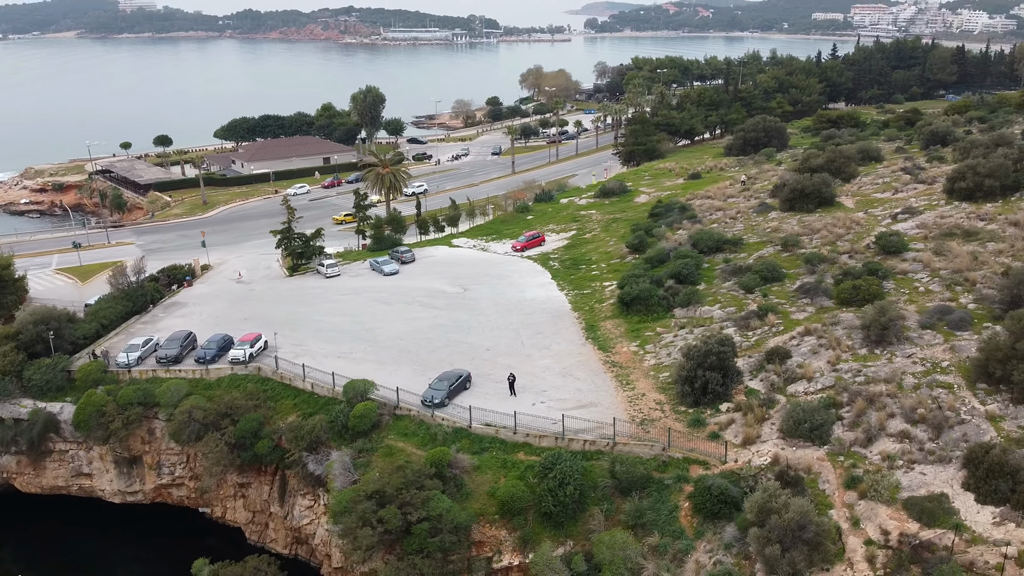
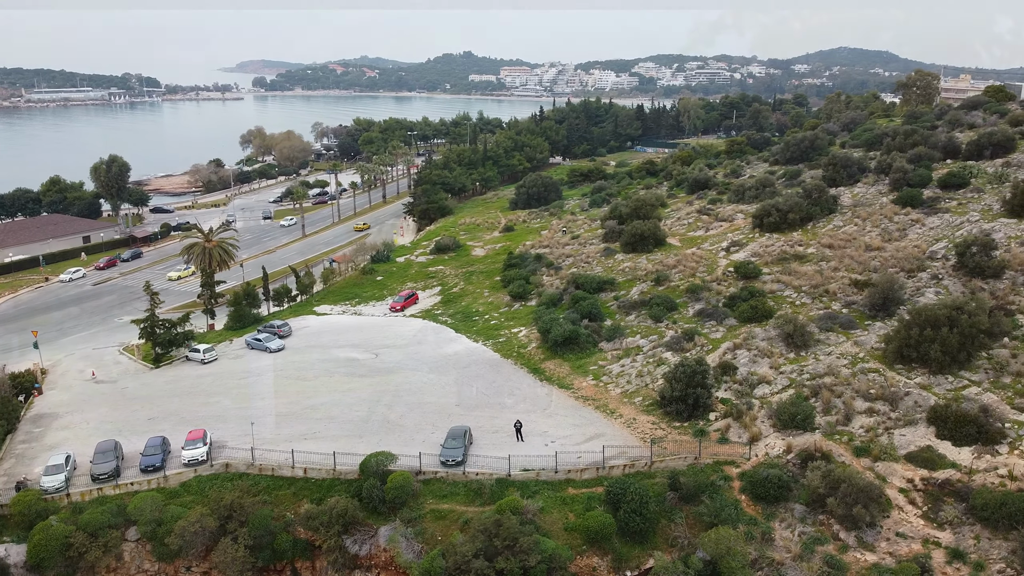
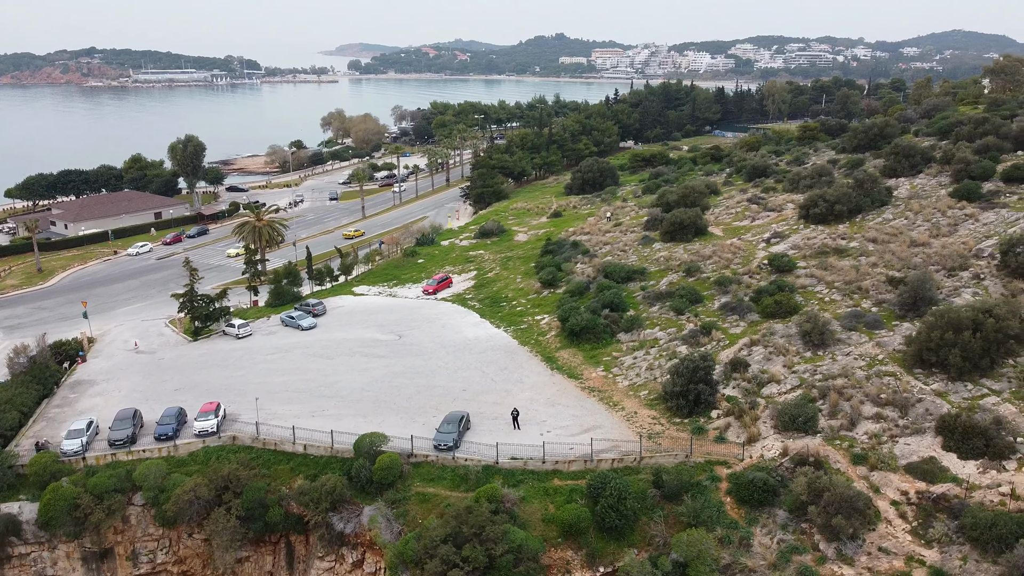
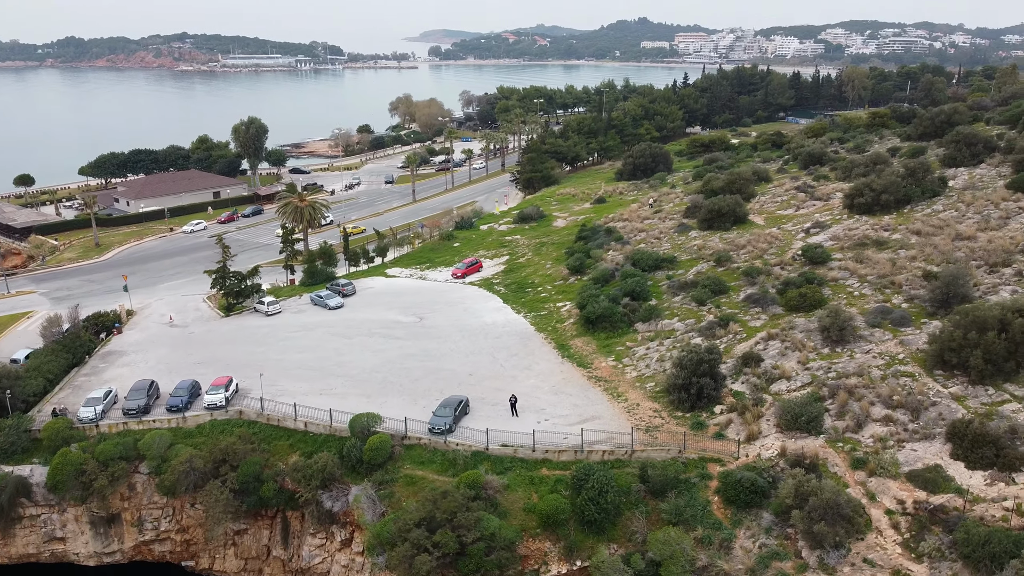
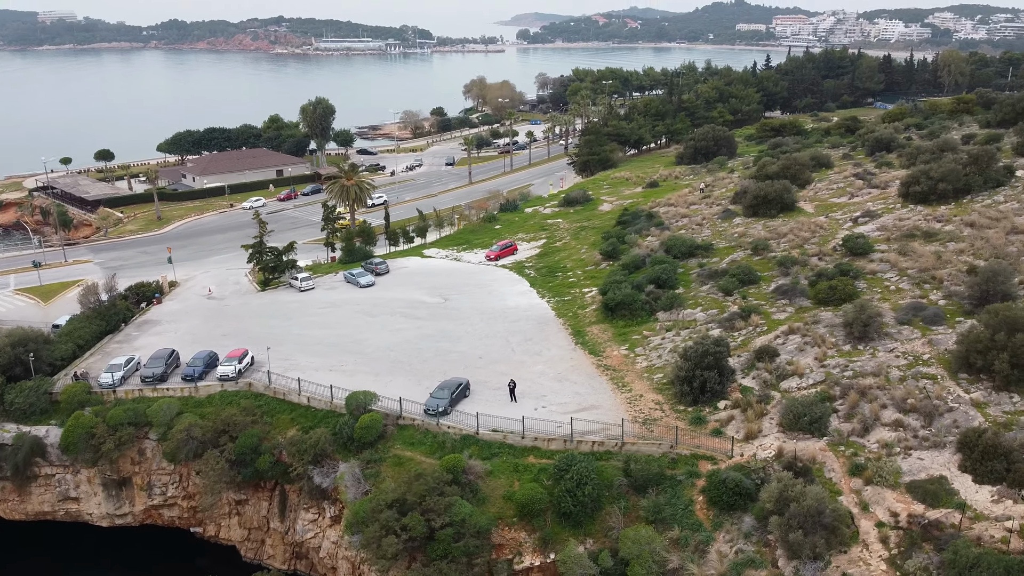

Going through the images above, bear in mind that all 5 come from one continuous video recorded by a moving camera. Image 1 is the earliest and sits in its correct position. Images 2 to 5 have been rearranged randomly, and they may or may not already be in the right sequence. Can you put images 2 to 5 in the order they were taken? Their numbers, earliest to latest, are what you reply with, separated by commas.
5, 4, 3, 2
